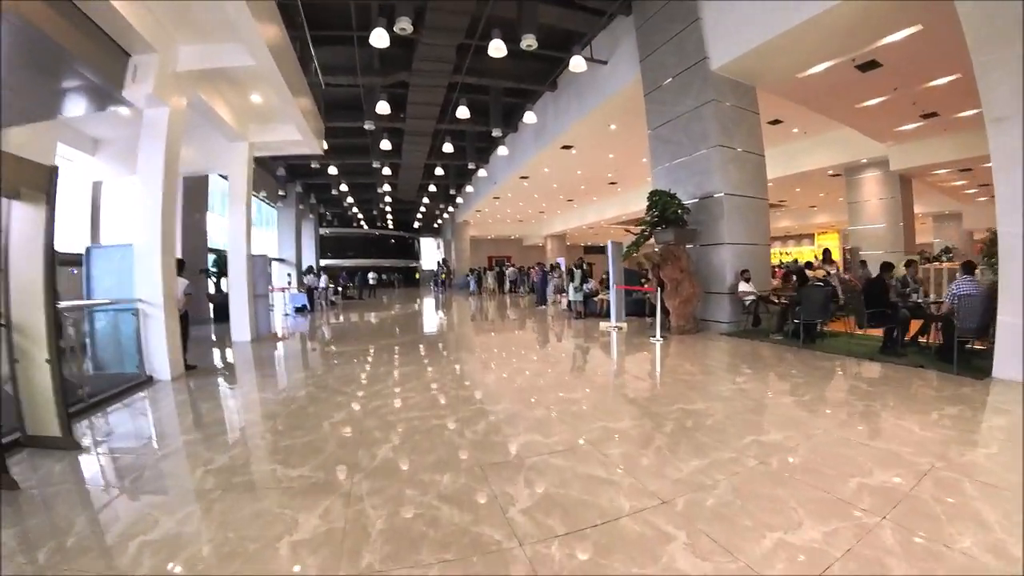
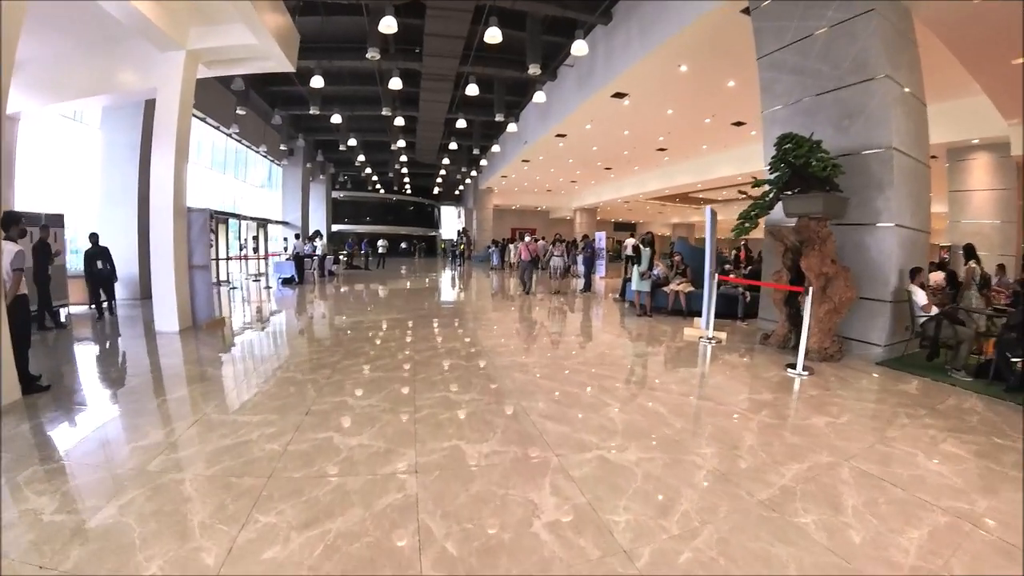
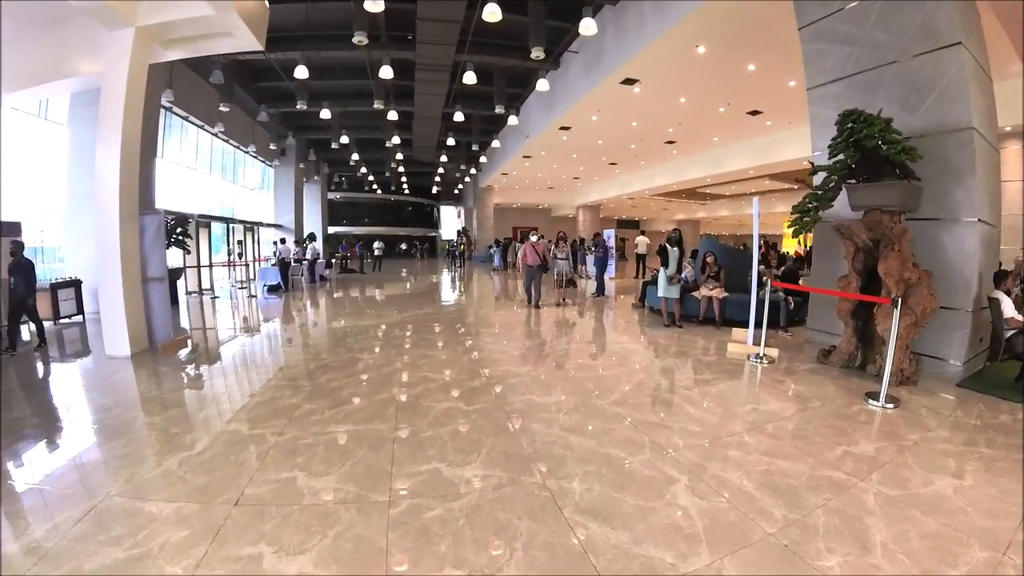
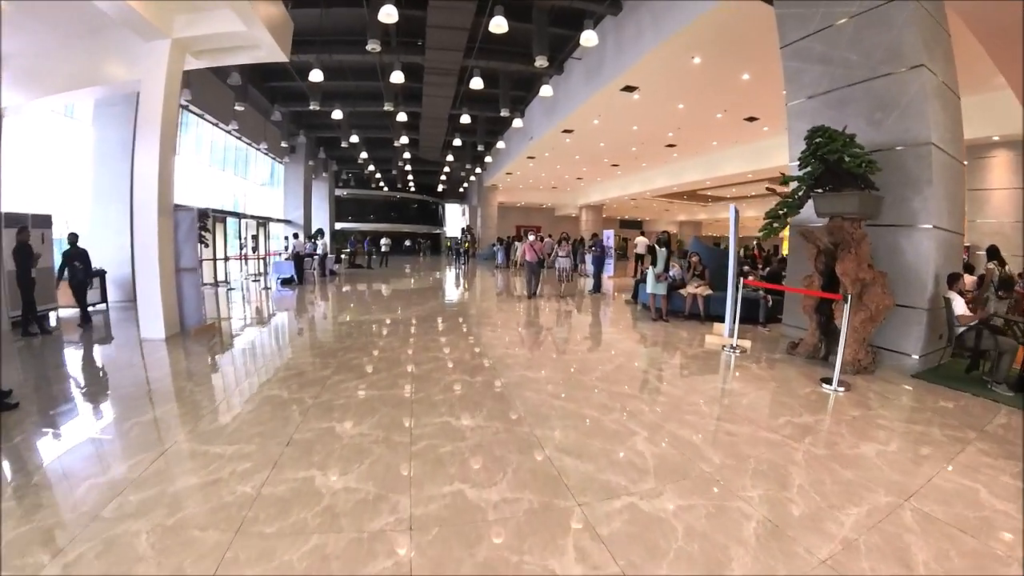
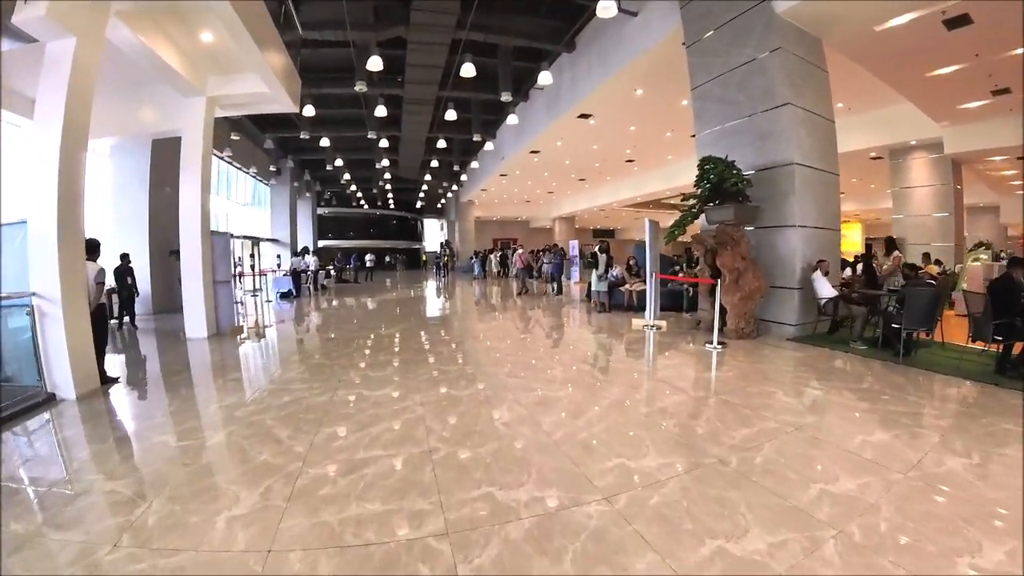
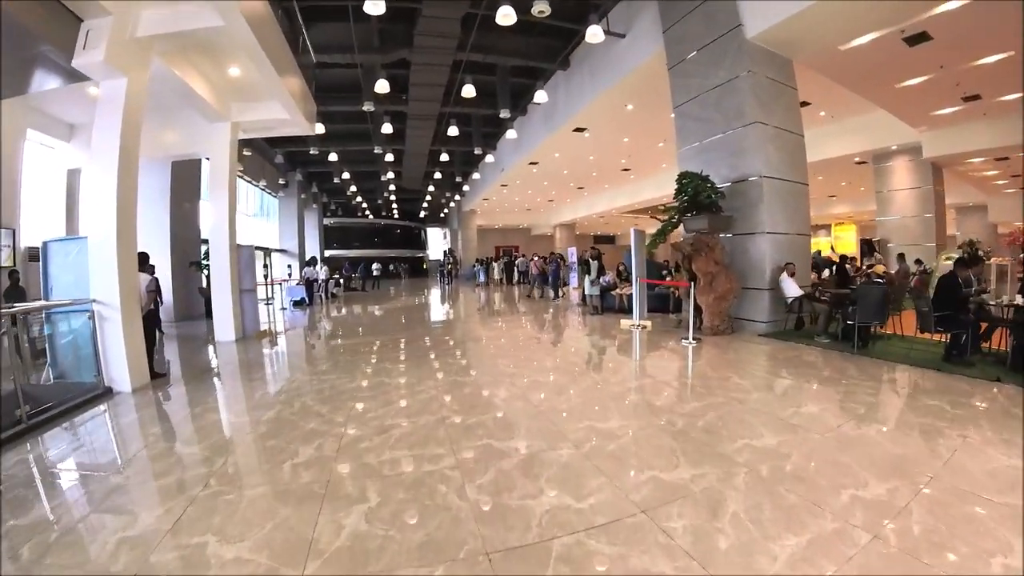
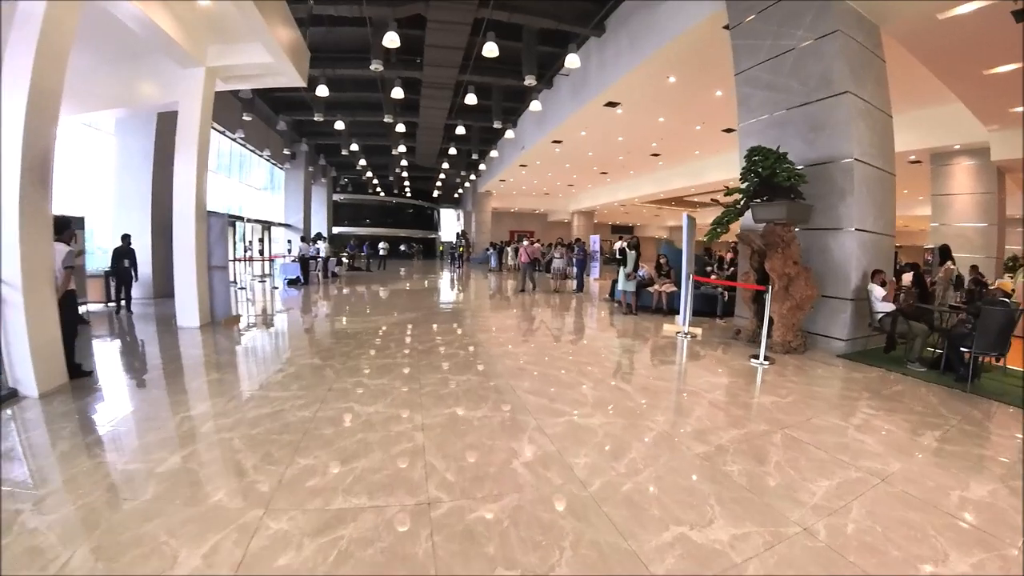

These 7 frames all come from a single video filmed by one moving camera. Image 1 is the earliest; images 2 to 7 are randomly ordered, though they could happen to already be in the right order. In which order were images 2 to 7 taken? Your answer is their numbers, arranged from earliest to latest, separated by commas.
6, 5, 7, 2, 4, 3
